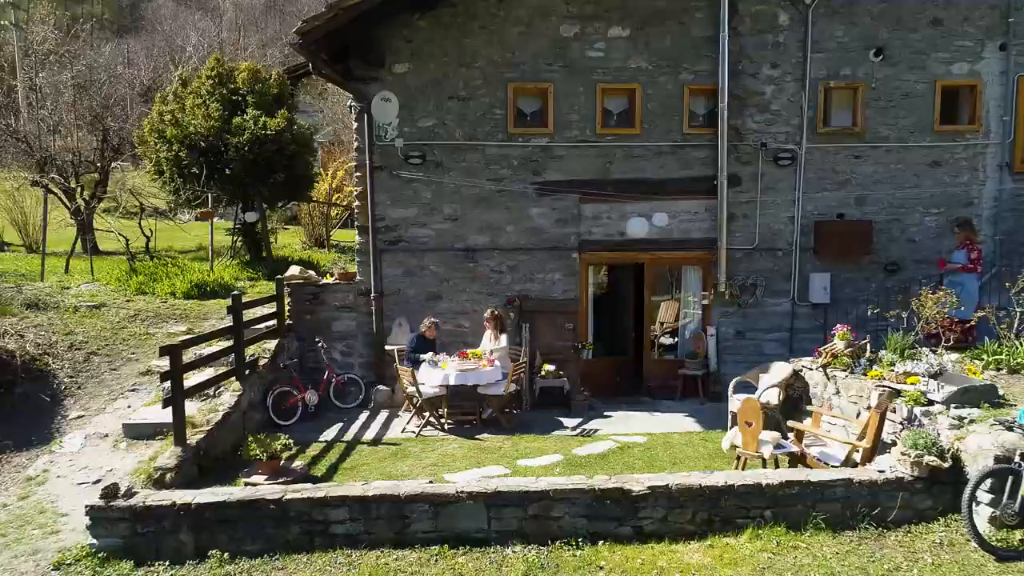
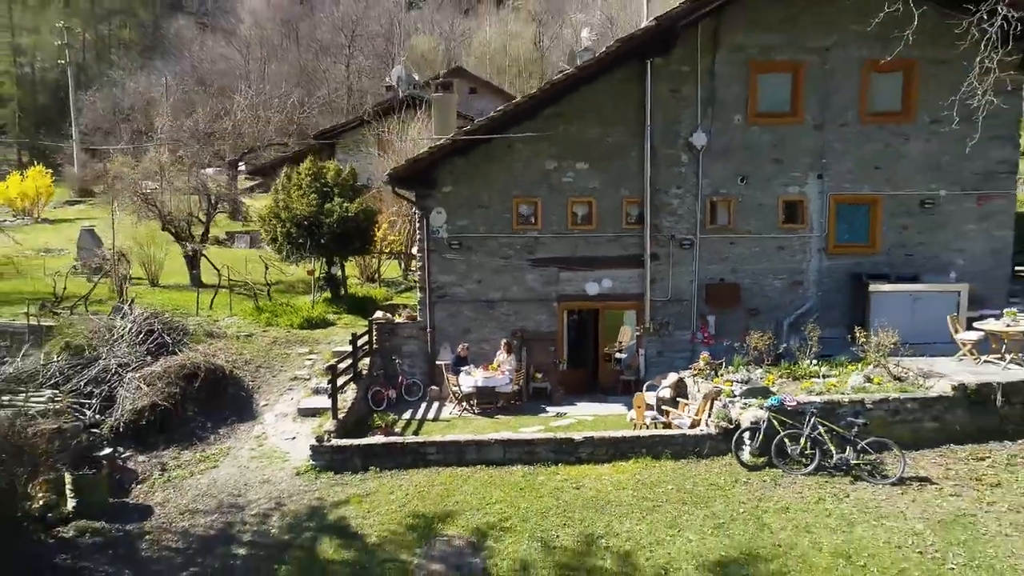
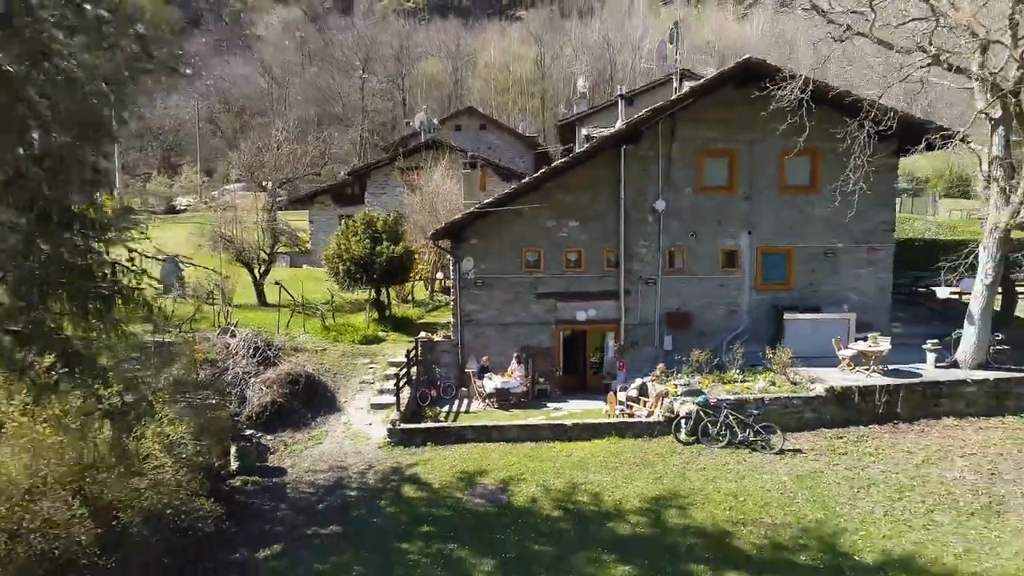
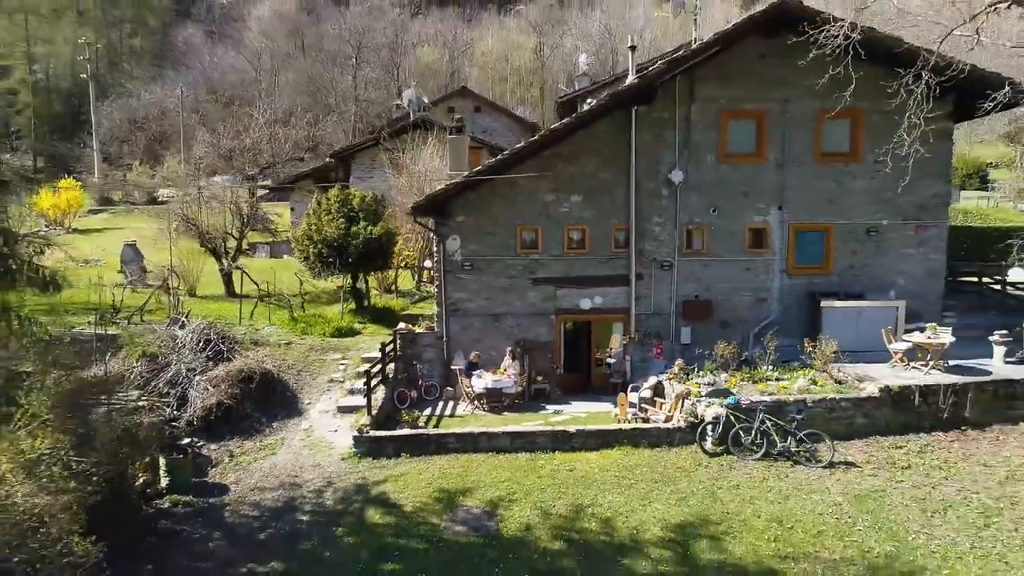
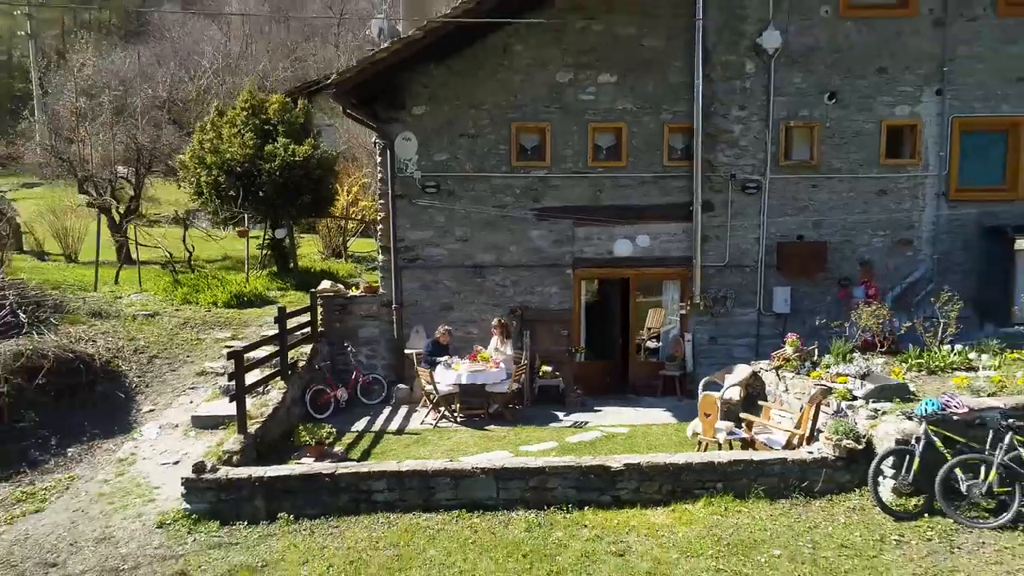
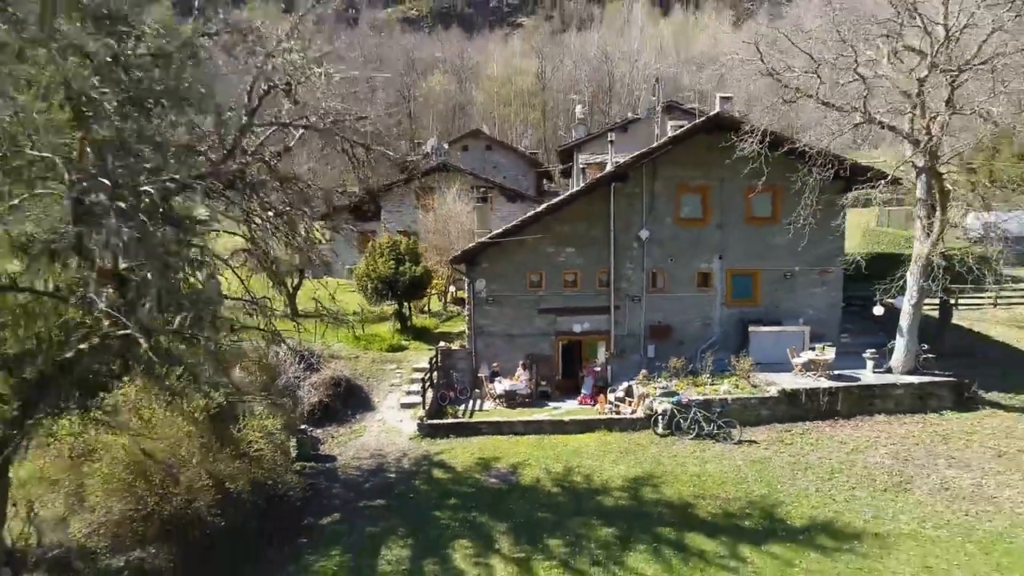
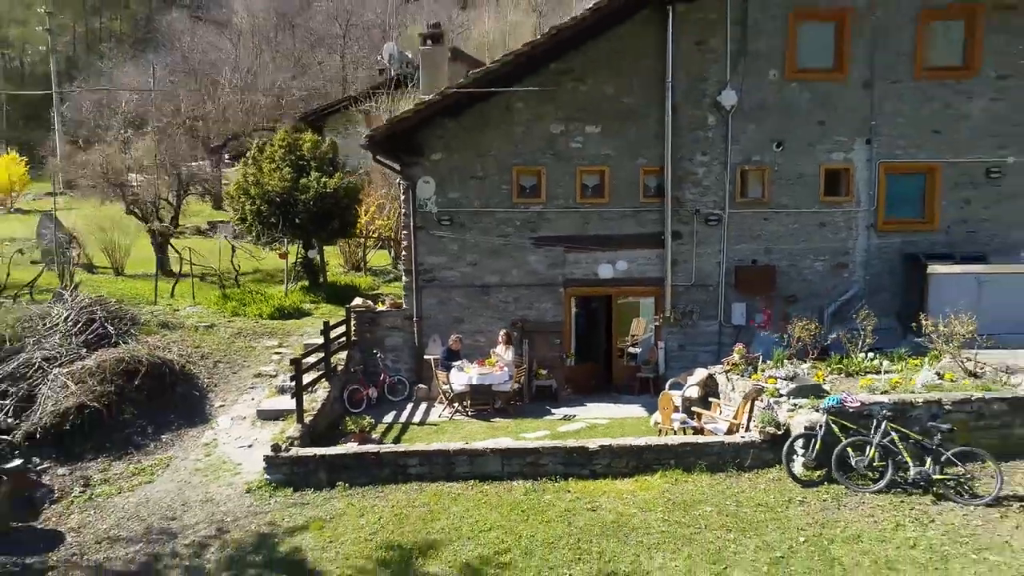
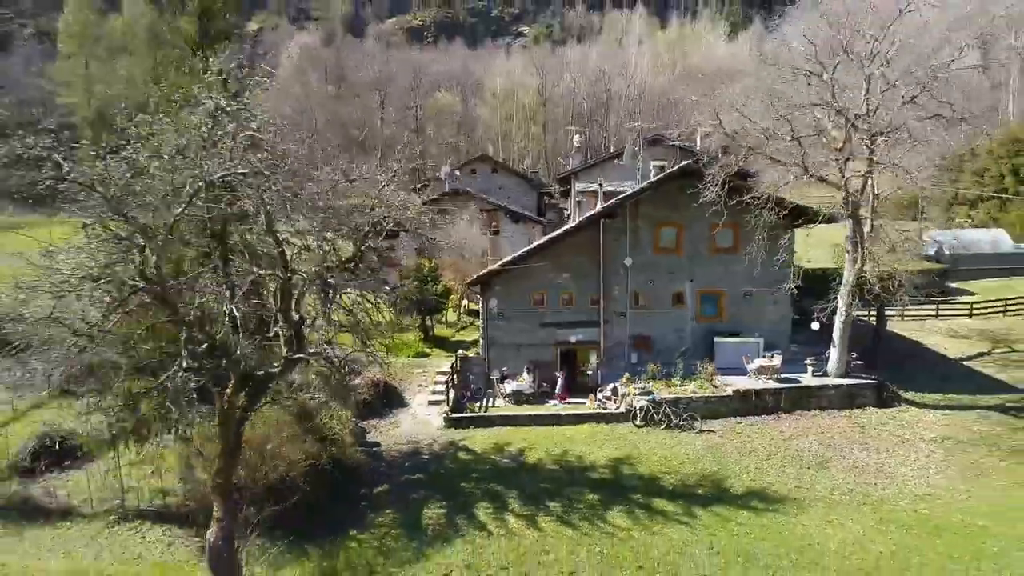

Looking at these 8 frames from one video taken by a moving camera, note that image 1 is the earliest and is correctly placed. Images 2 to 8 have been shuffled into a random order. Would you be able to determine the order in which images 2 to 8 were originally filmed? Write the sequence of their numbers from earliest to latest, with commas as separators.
5, 7, 2, 4, 3, 6, 8
